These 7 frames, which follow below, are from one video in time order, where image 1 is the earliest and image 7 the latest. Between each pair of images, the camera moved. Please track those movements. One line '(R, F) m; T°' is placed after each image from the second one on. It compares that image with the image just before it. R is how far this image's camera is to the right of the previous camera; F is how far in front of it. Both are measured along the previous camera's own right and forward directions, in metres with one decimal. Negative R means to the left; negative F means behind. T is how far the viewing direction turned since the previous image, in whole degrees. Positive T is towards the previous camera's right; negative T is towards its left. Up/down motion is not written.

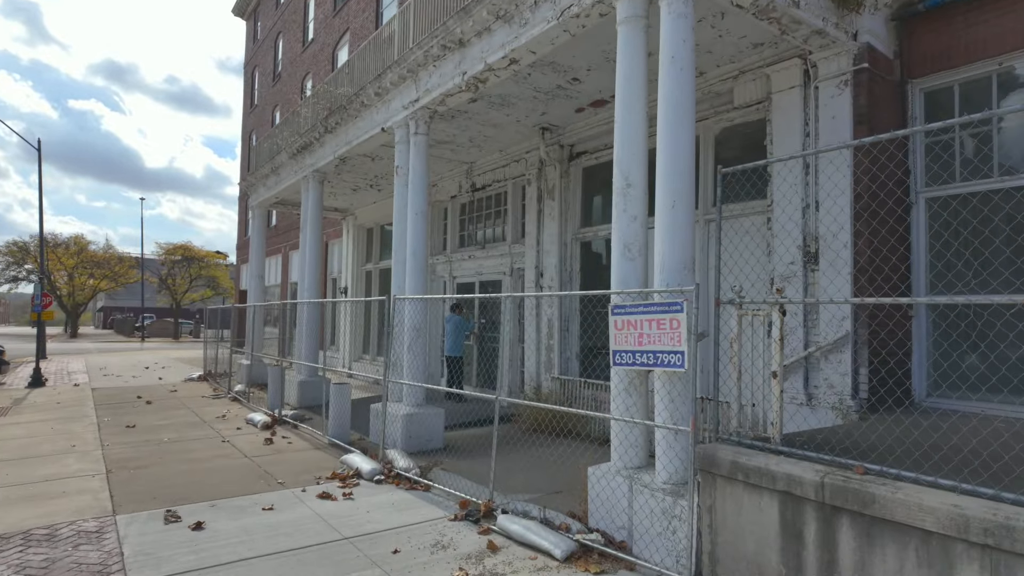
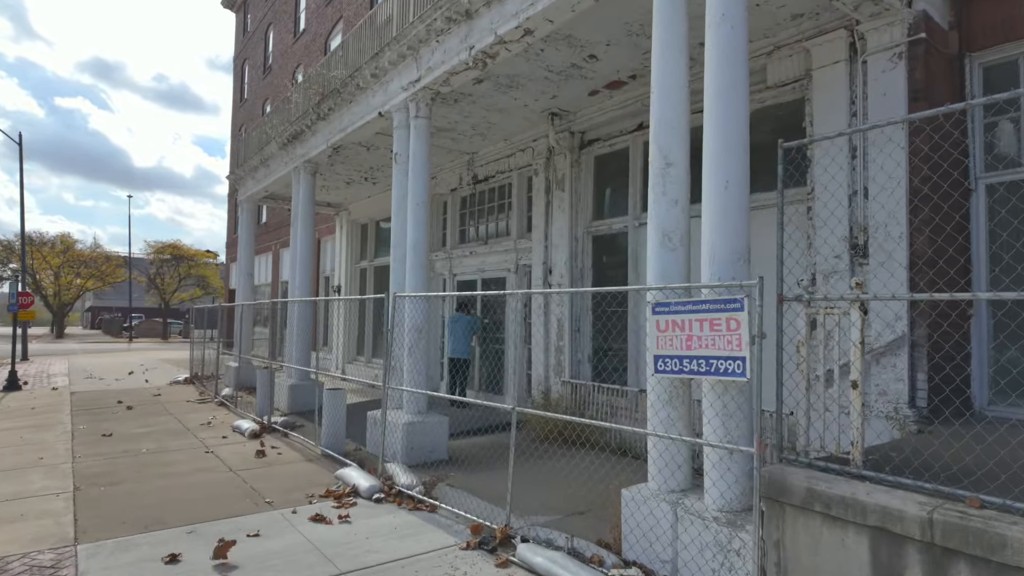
(-0.2, +0.7) m; +1°
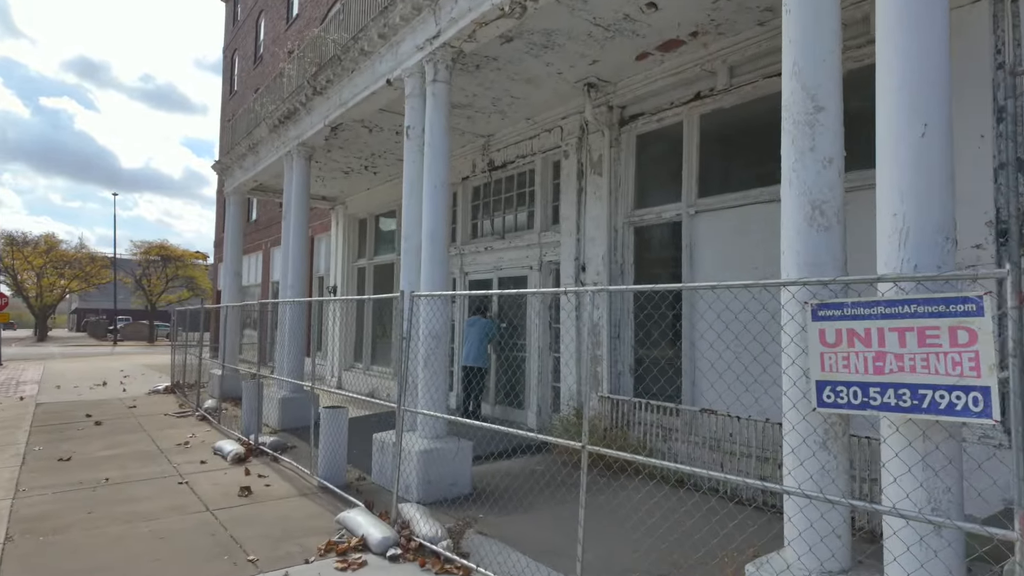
(-0.5, +1.3) m; +1°
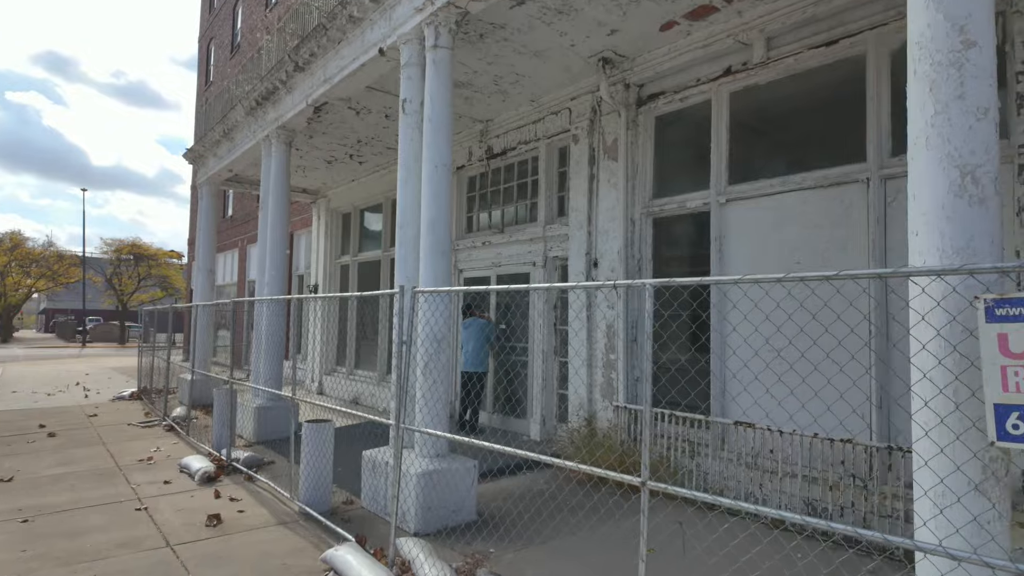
(-0.3, +0.8) m; +2°
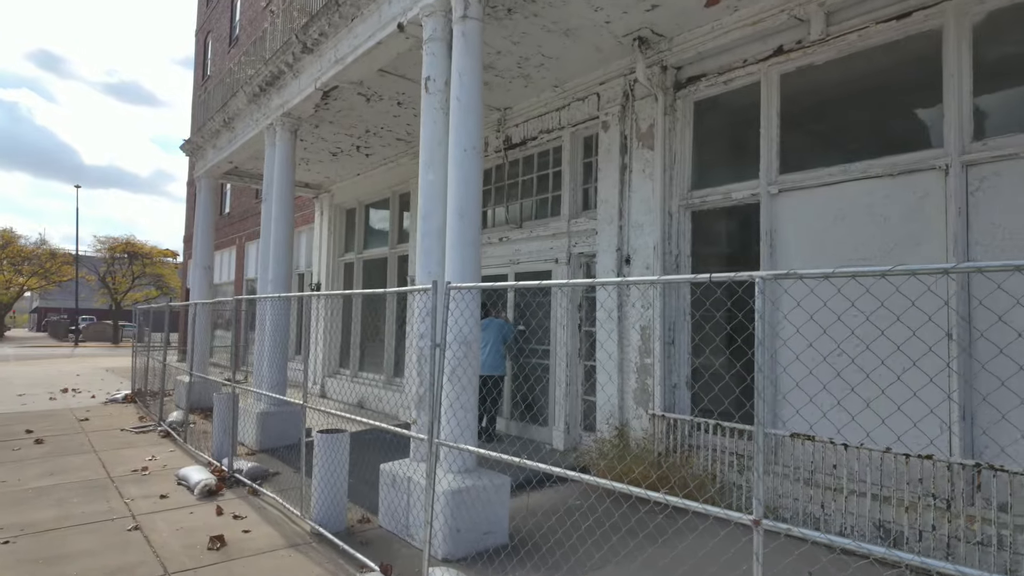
(-0.3, +0.5) m; 0°
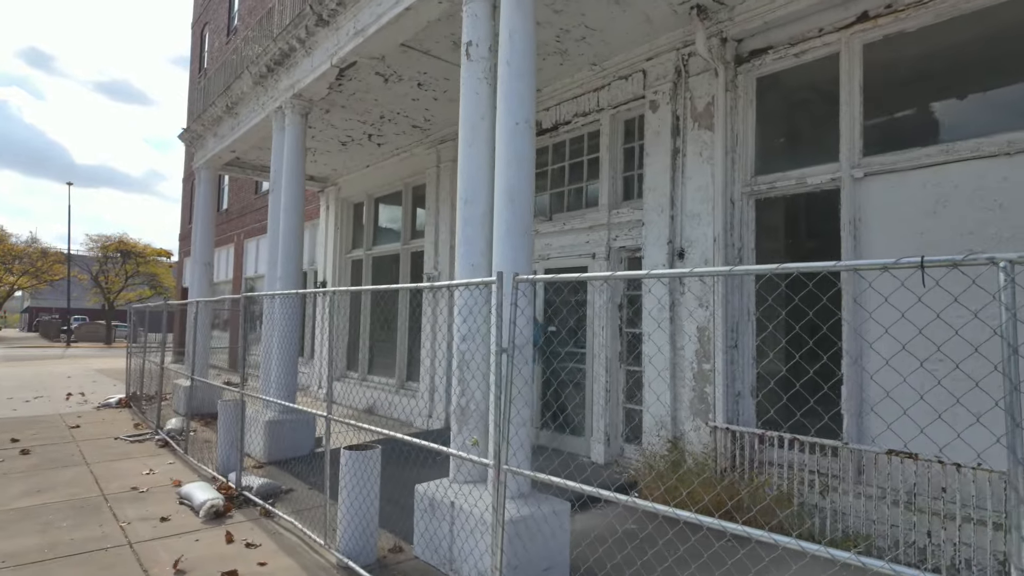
(-0.5, +0.7) m; 0°
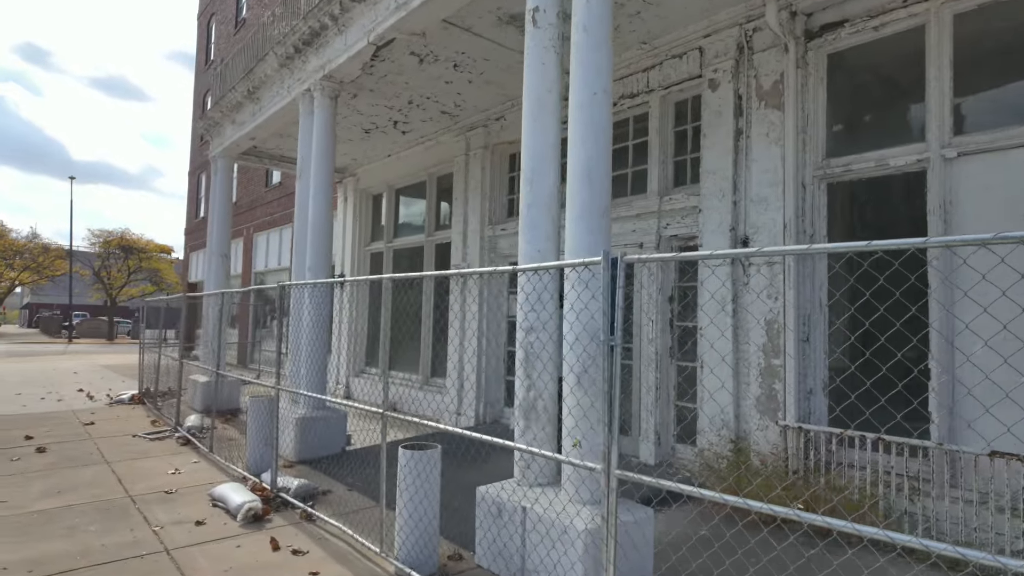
(-0.5, +0.4) m; 0°
